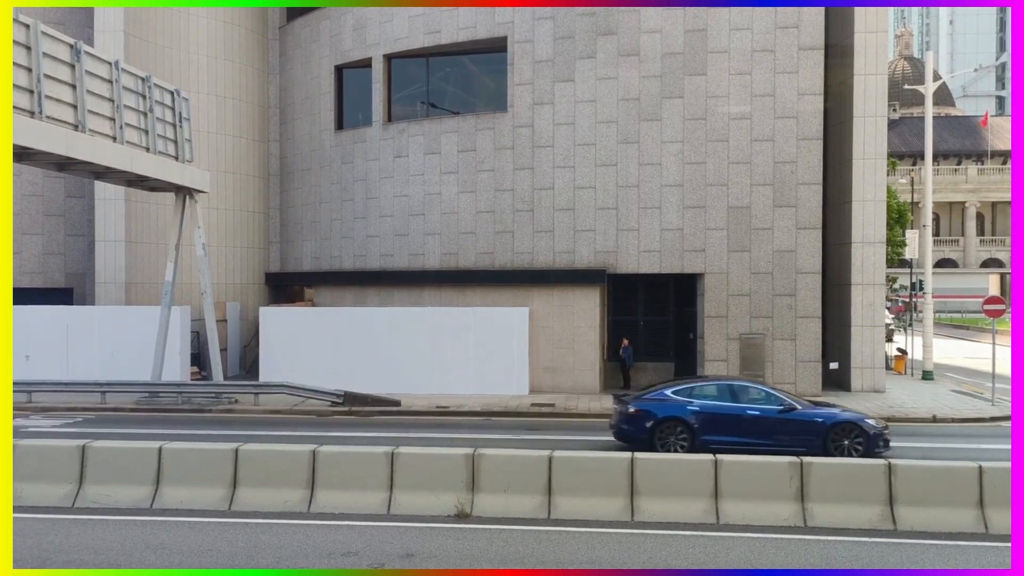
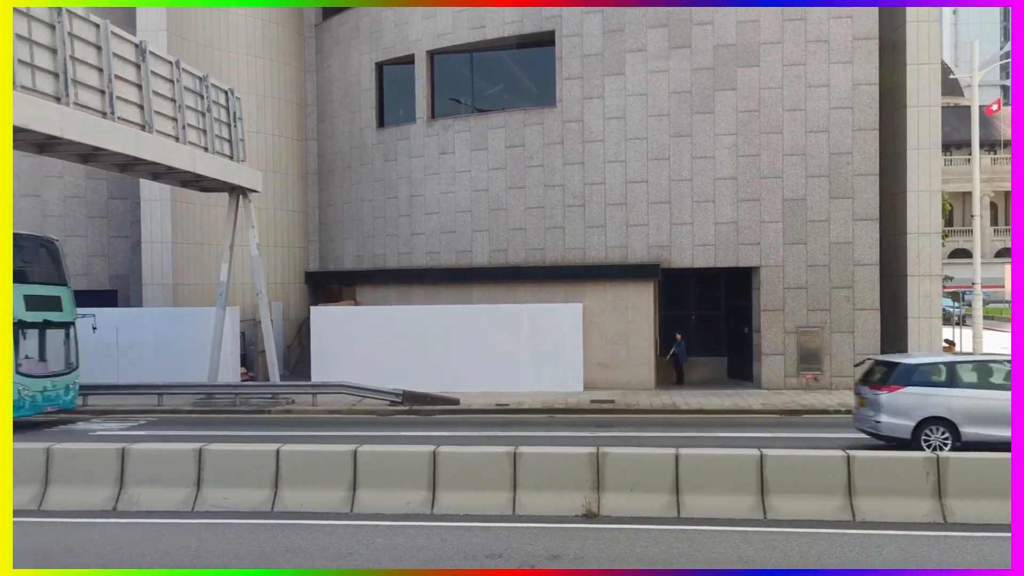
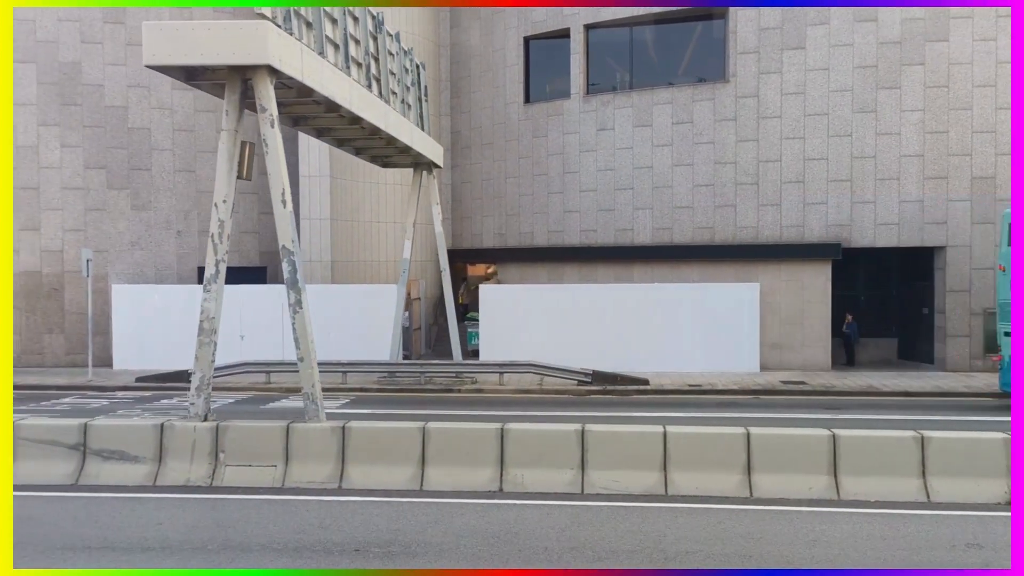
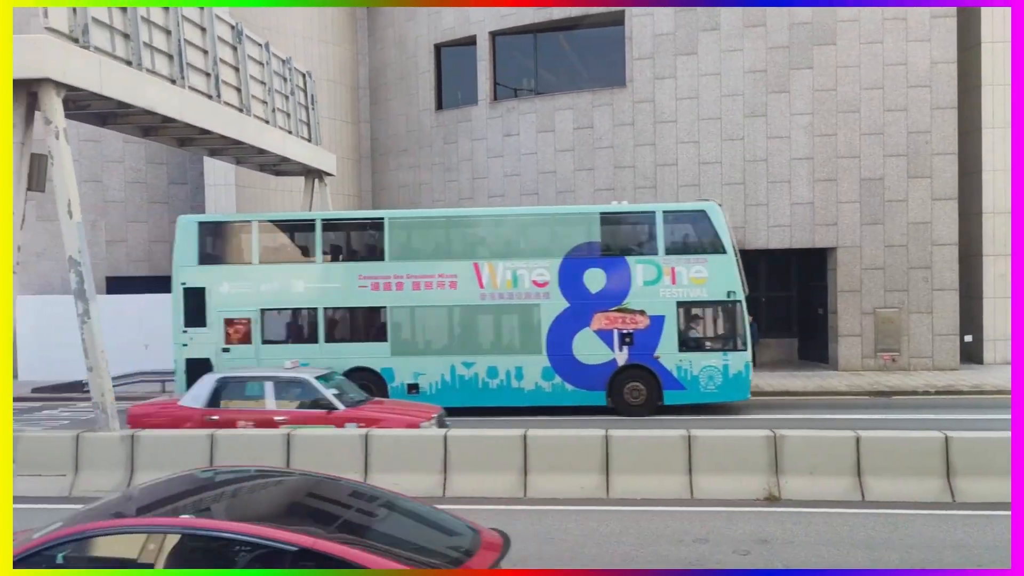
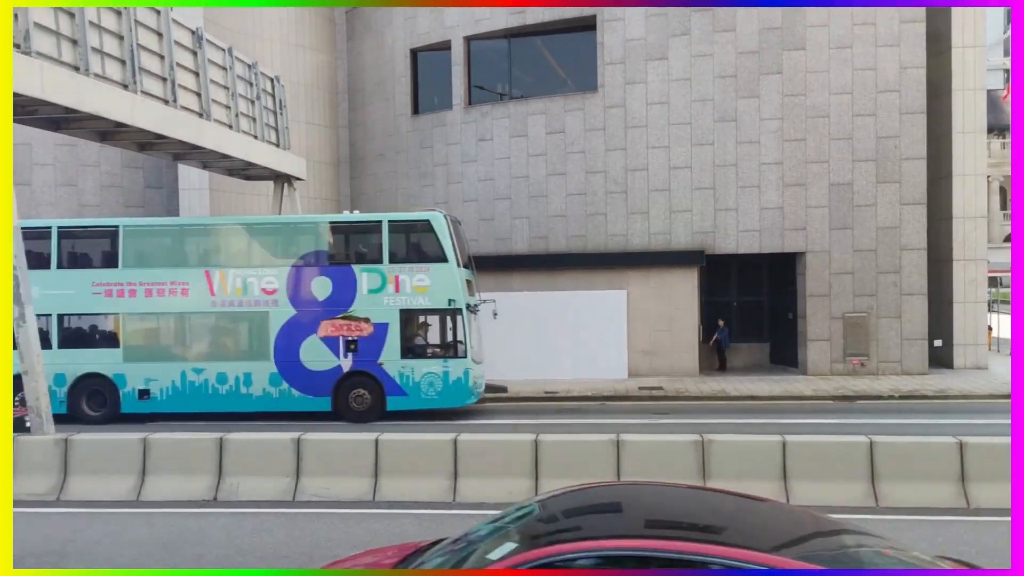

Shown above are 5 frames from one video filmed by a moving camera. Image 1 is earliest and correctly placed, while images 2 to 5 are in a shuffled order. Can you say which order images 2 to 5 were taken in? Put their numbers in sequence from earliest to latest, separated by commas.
2, 5, 4, 3
